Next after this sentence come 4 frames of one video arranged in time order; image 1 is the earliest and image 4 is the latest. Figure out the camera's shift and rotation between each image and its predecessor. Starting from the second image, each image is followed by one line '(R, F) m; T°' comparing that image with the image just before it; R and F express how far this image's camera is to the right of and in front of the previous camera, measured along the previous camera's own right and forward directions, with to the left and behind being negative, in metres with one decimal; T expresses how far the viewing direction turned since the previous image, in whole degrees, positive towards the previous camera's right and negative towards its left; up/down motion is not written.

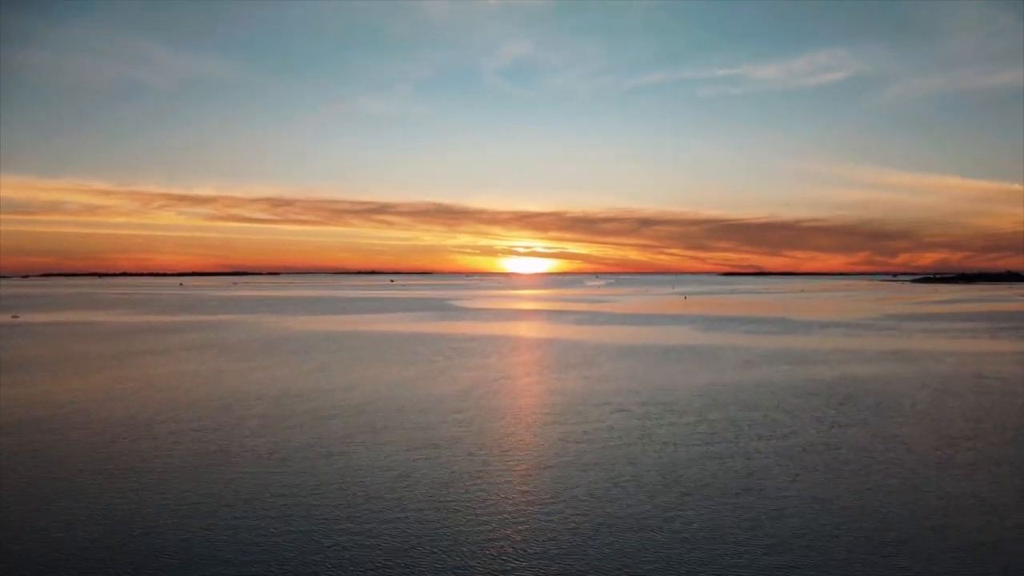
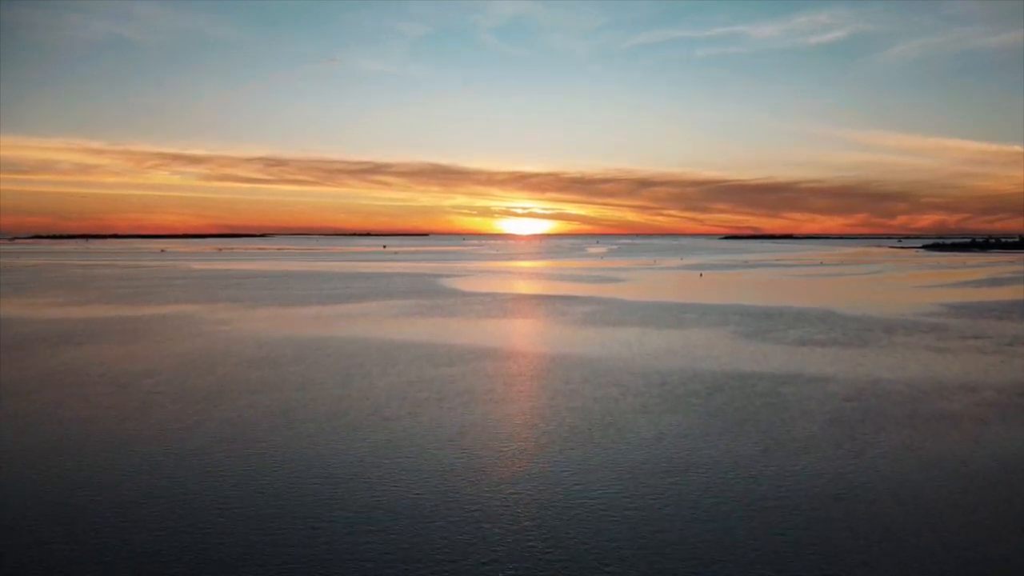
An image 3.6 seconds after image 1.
(0.0, +1.2) m; 0°
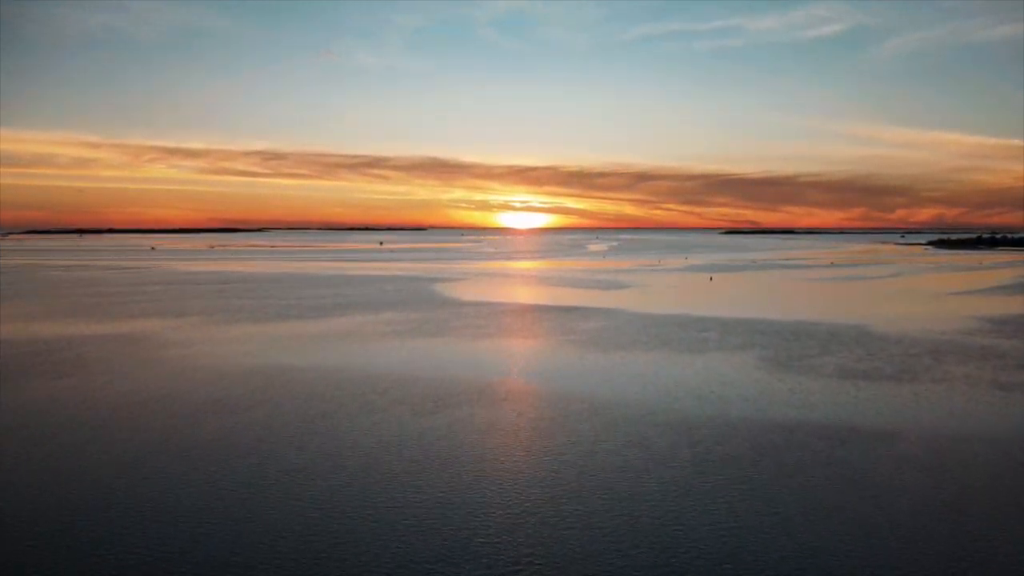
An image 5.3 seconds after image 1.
(0.0, +0.6) m; 0°
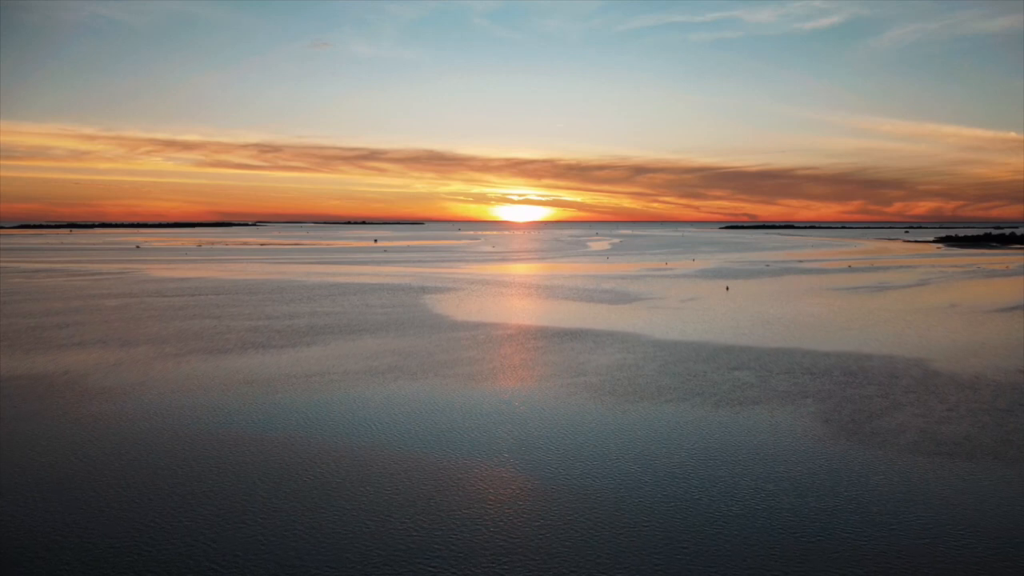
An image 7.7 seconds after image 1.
(0.0, +0.9) m; 0°
